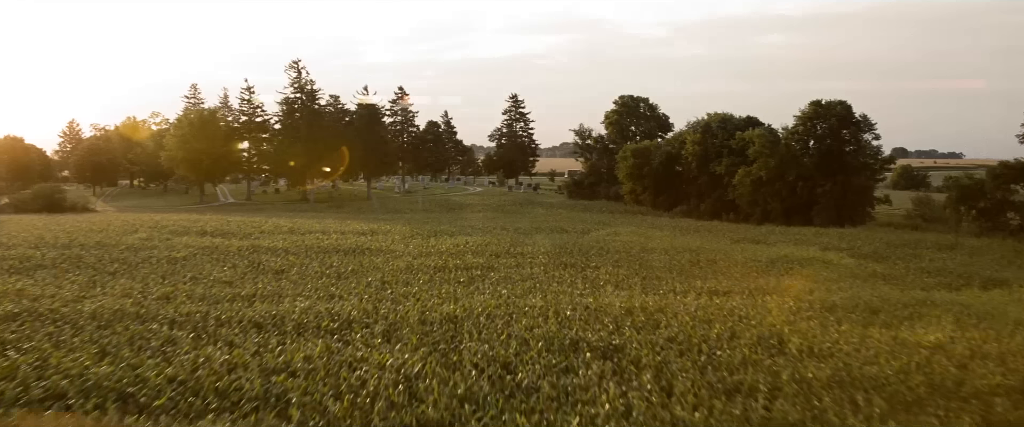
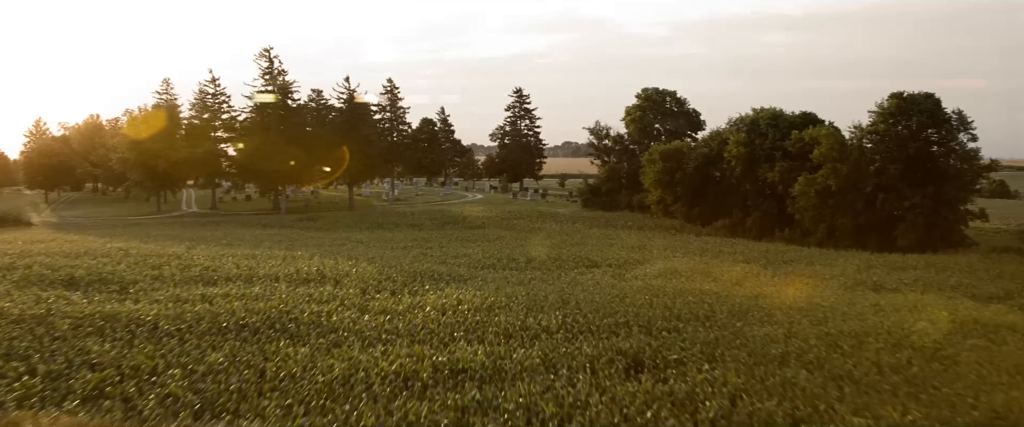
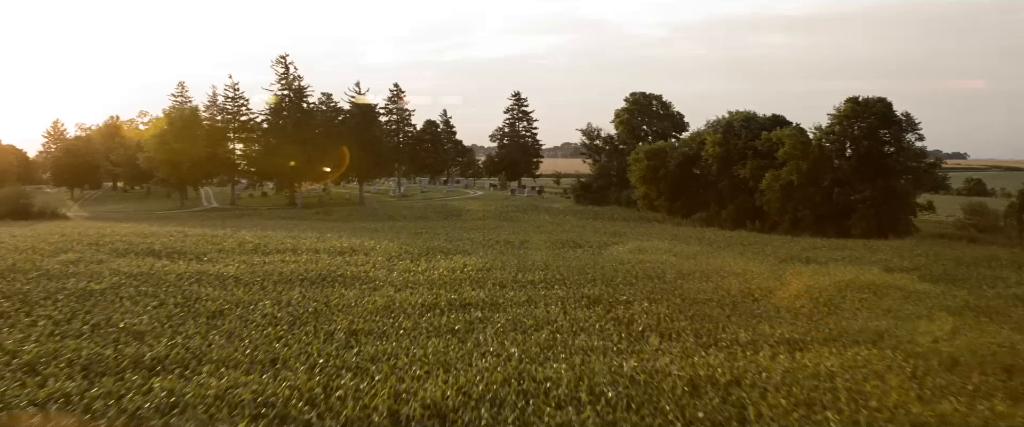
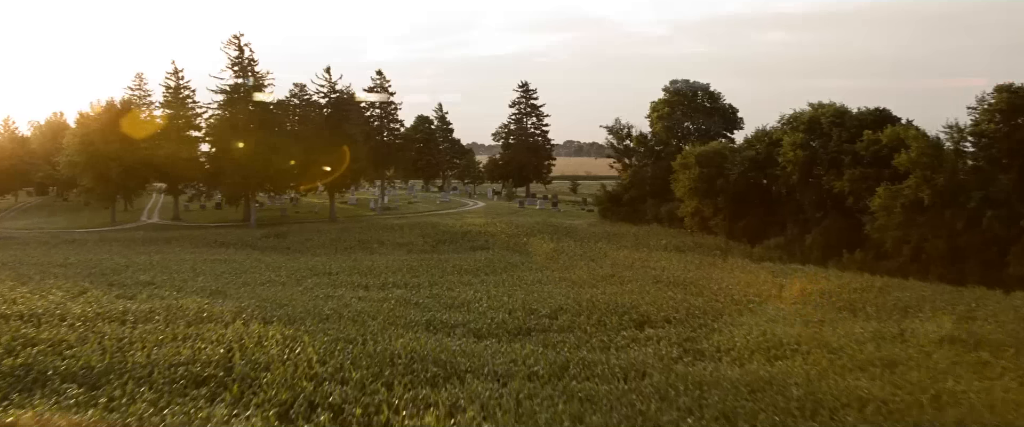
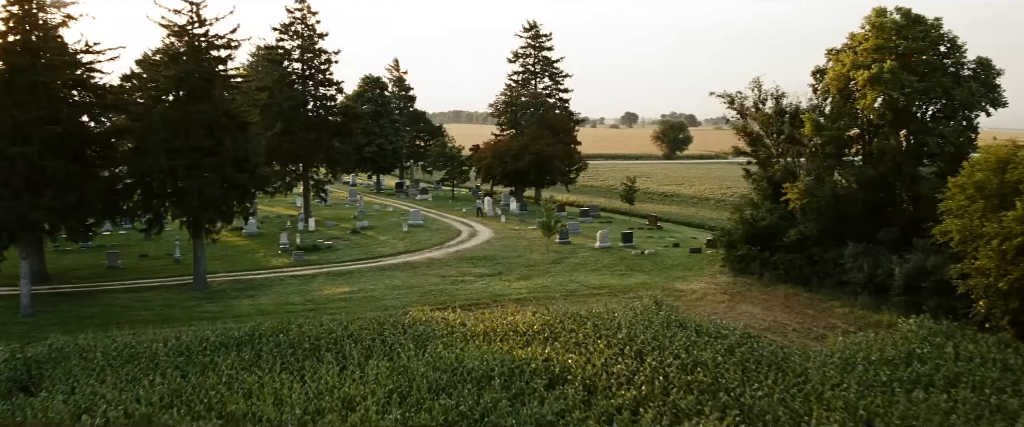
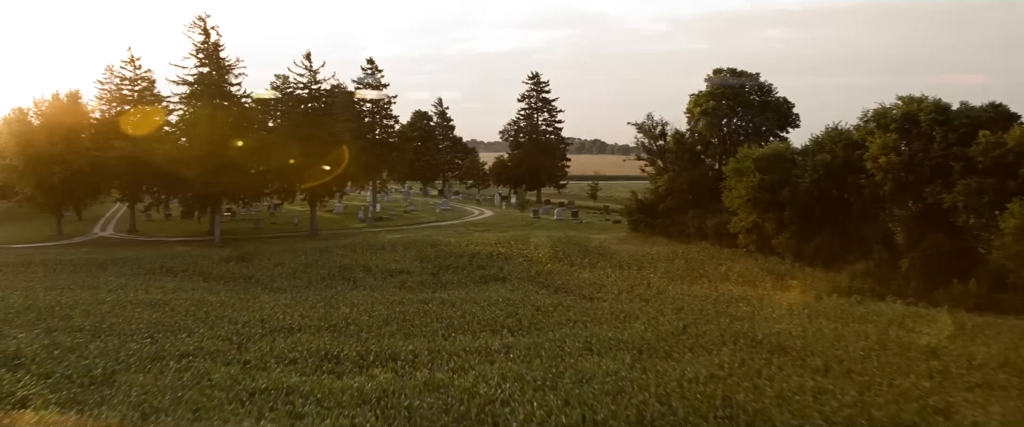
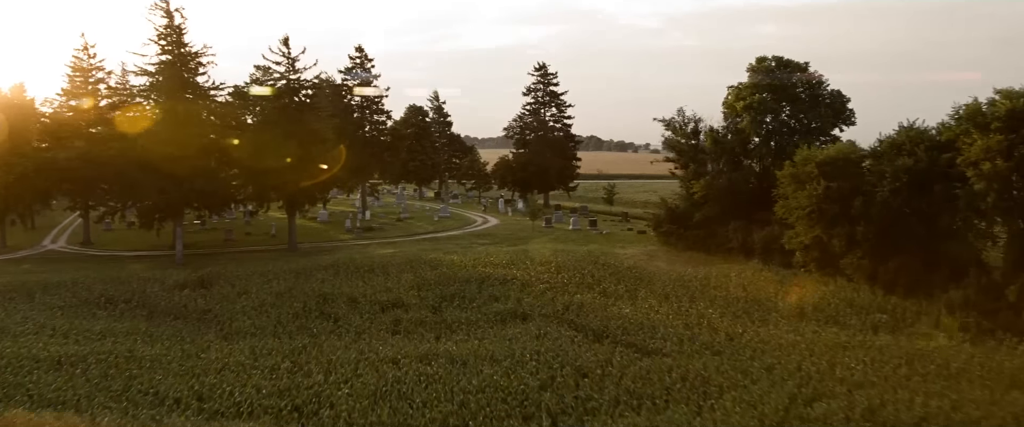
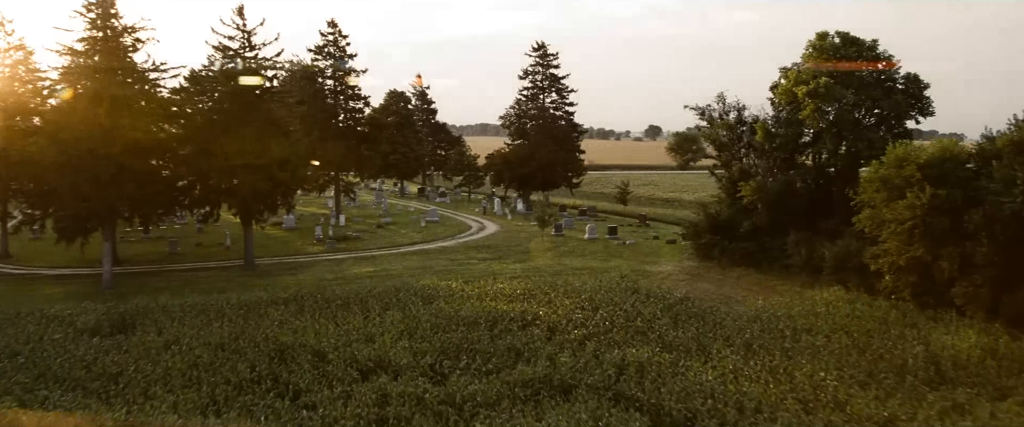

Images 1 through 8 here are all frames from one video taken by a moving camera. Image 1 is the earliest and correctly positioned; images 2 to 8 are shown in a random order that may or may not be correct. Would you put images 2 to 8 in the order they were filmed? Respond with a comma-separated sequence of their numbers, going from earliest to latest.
3, 2, 4, 6, 7, 8, 5
